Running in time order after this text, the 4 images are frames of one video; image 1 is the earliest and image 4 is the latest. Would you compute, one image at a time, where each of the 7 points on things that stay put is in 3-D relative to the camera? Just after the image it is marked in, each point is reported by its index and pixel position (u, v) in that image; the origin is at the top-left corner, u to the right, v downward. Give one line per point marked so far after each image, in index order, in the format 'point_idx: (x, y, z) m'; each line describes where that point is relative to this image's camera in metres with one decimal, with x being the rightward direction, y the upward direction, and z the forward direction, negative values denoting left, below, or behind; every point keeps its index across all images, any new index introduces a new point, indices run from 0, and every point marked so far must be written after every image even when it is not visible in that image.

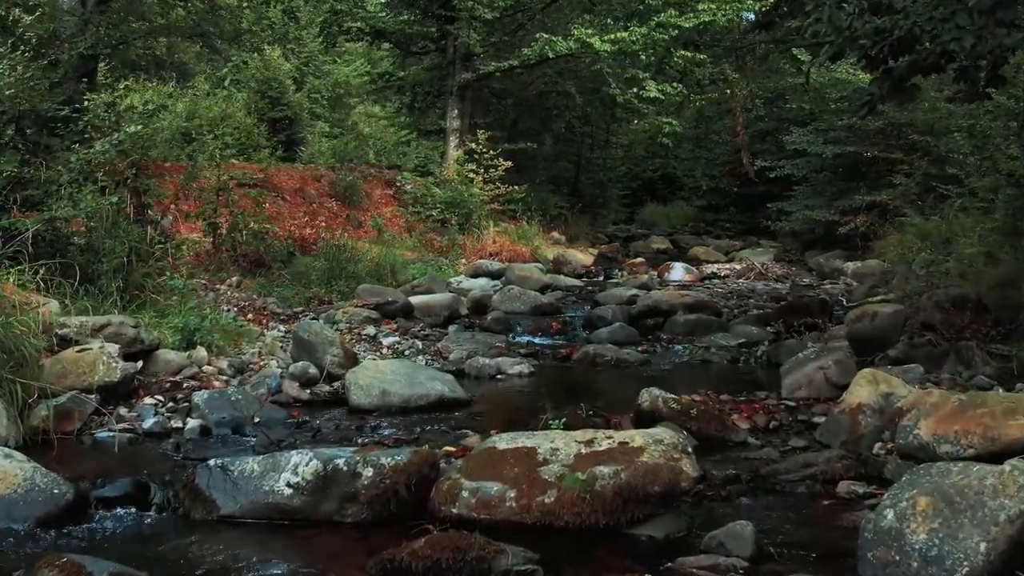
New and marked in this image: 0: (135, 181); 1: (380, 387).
0: (-4.4, +1.2, +8.9) m
1: (-1.0, -0.8, +6.0) m
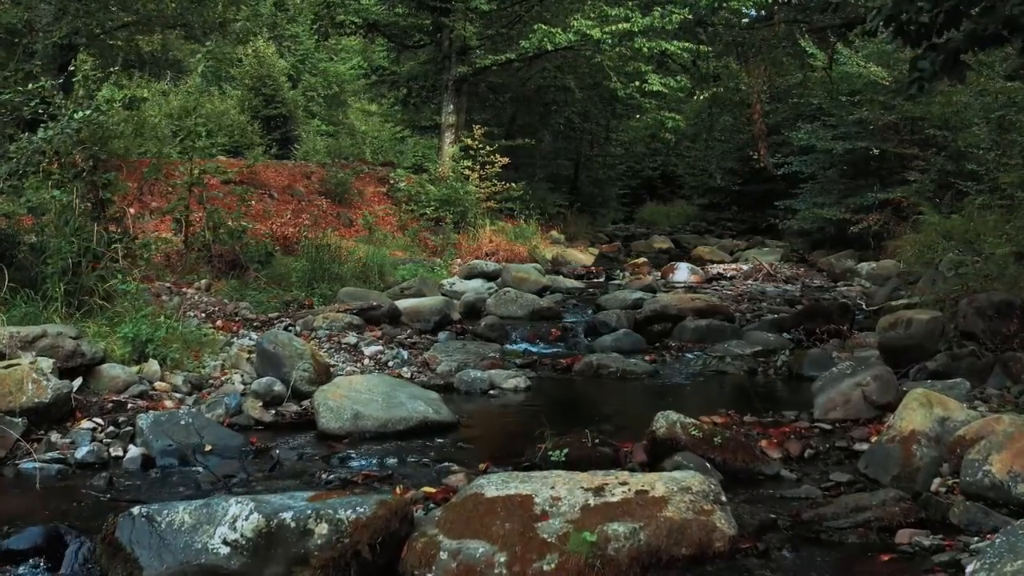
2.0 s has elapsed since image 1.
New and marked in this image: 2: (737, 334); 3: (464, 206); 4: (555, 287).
0: (-4.5, +1.2, +8.1) m
1: (-1.1, -0.8, +5.2) m
2: (+2.7, -0.6, +9.3) m
3: (-1.0, +1.7, +16.3) m
4: (+0.7, 0.0, +13.3) m
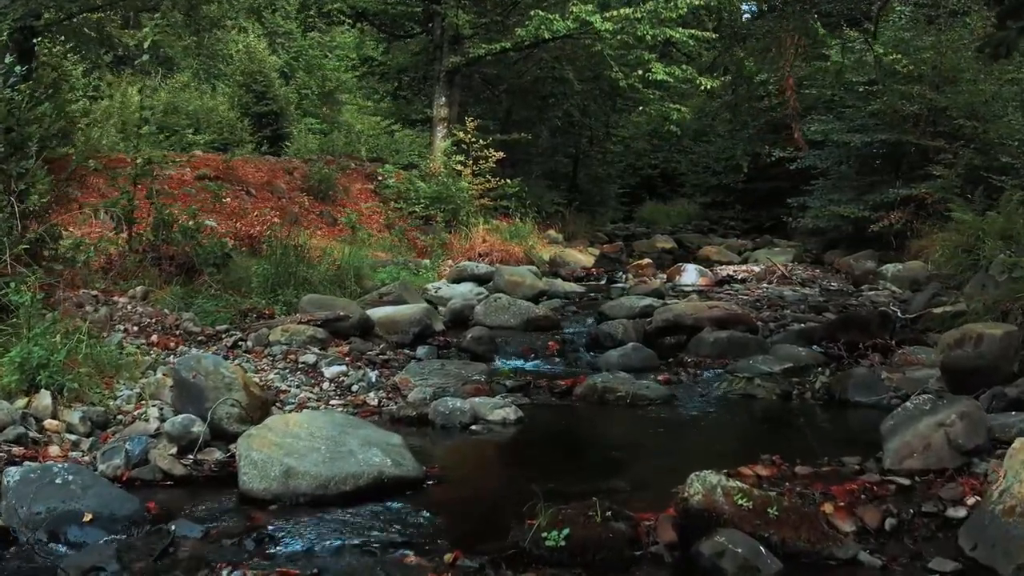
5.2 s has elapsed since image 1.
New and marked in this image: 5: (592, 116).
0: (-4.6, +1.1, +6.8) m
1: (-1.2, -0.9, +4.0) m
2: (+2.6, -0.6, +8.0) m
3: (-1.1, +1.7, +15.0) m
4: (+0.6, -0.1, +12.0) m
5: (+2.0, +4.4, +19.4) m
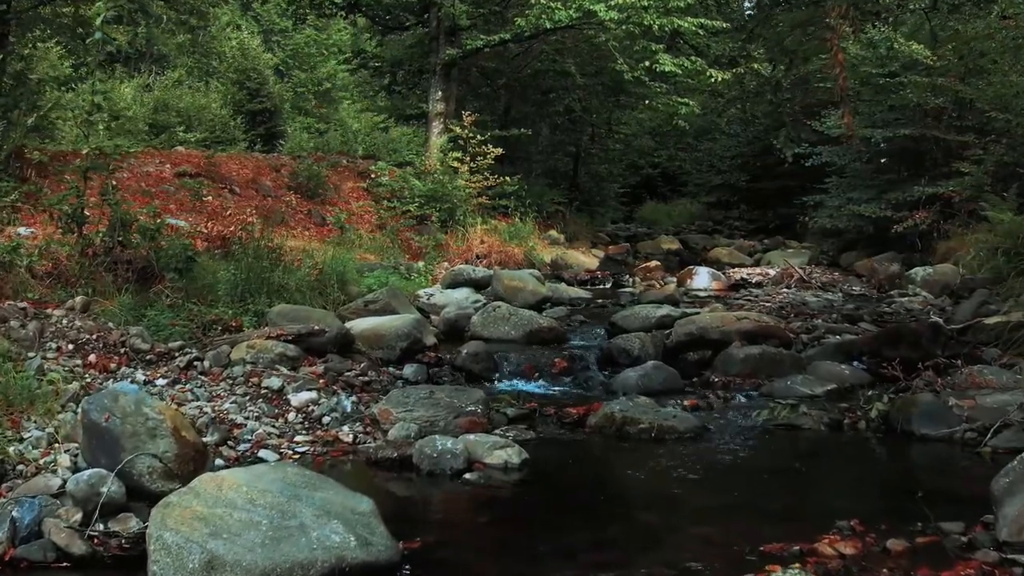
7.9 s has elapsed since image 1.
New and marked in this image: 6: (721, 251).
0: (-4.5, +1.0, +5.8) m
1: (-1.2, -1.0, +2.9) m
2: (+2.6, -0.7, +7.0) m
3: (-1.1, +1.6, +14.0) m
4: (+0.6, -0.2, +11.0) m
5: (+2.0, +4.3, +18.4) m
6: (+4.5, +0.8, +16.3) m
